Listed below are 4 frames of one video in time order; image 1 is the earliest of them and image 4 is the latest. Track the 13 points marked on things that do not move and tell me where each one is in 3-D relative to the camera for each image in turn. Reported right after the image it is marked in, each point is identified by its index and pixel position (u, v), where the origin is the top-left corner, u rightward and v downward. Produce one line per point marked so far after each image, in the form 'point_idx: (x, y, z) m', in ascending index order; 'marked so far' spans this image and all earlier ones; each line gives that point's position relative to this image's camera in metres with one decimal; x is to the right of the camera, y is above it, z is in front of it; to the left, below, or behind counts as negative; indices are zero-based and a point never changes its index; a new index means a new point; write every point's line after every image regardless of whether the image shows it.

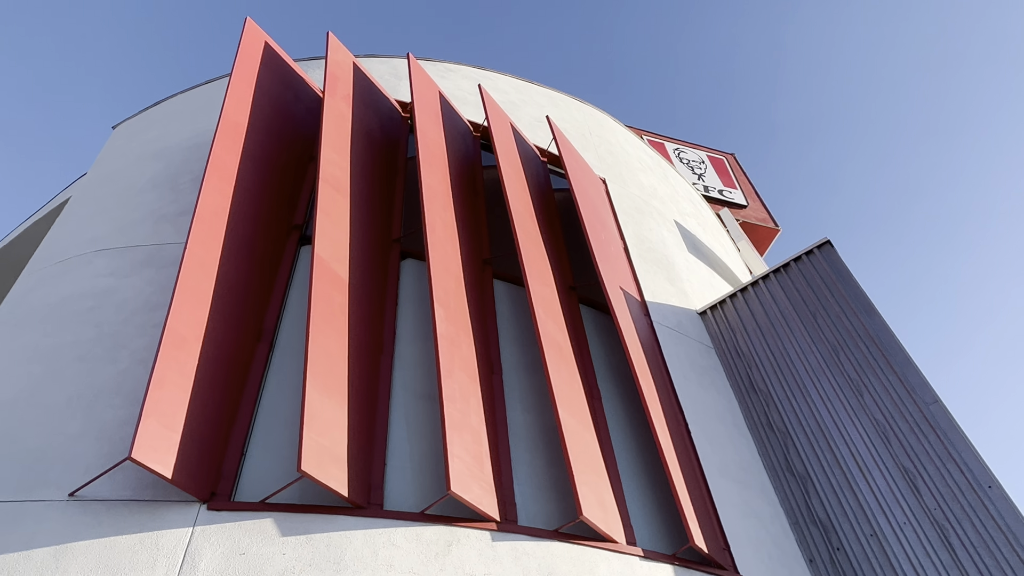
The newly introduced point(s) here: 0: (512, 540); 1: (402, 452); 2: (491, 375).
0: (0.0, -1.7, +4.6) m
1: (-0.8, -1.2, +5.0) m
2: (-0.2, -0.7, +5.6) m
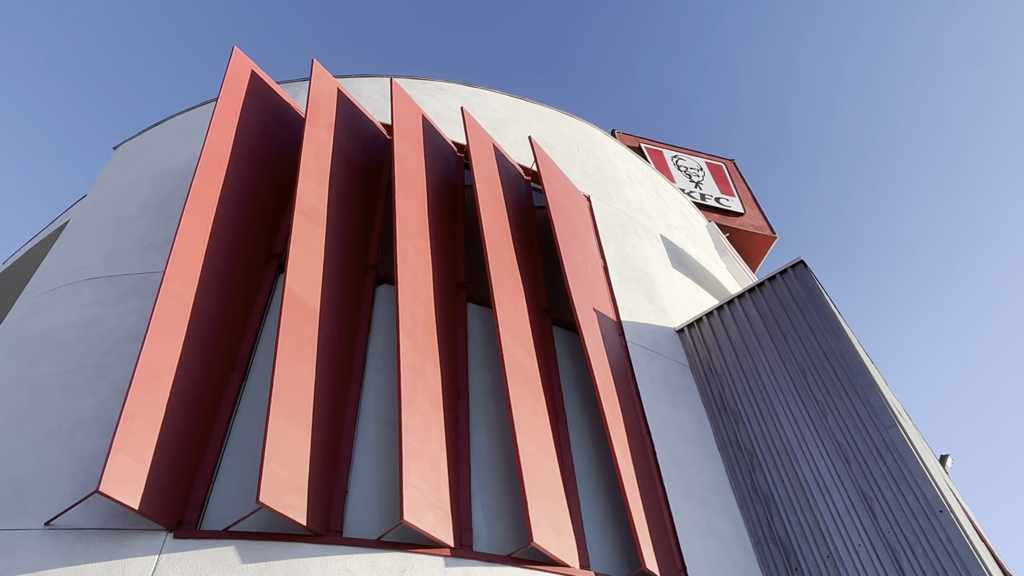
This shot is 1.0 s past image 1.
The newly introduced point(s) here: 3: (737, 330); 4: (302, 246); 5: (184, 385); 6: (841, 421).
0: (-0.3, -2.0, +4.8) m
1: (-1.1, -1.5, +5.2) m
2: (-0.5, -1.0, +5.8) m
3: (+2.5, -0.5, +7.7) m
4: (-1.8, +0.4, +6.0) m
5: (-2.5, -0.7, +5.1) m
6: (+3.1, -1.2, +6.3) m
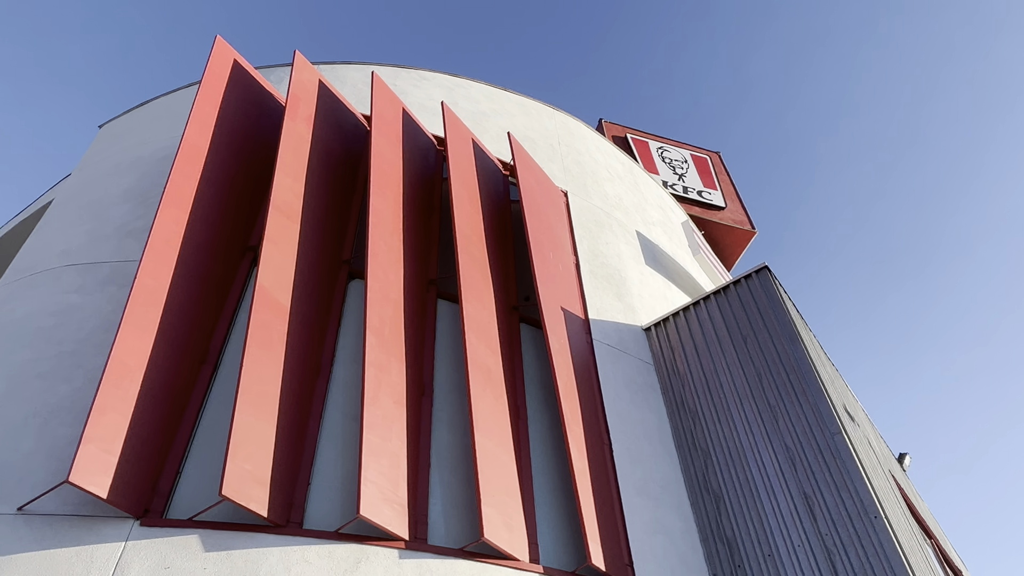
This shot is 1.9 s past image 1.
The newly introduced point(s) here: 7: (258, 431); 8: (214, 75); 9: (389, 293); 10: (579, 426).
0: (-0.7, -2.0, +5.0) m
1: (-1.5, -1.5, +5.5) m
2: (-0.8, -1.0, +6.1) m
3: (+2.2, -0.5, +7.9) m
4: (-2.1, +0.4, +6.1) m
5: (-2.8, -0.7, +5.3) m
6: (+2.7, -1.3, +6.6) m
7: (-1.9, -1.1, +5.0) m
8: (-3.2, +2.3, +7.4) m
9: (-1.1, 0.0, +6.3) m
10: (+0.6, -1.3, +6.3) m
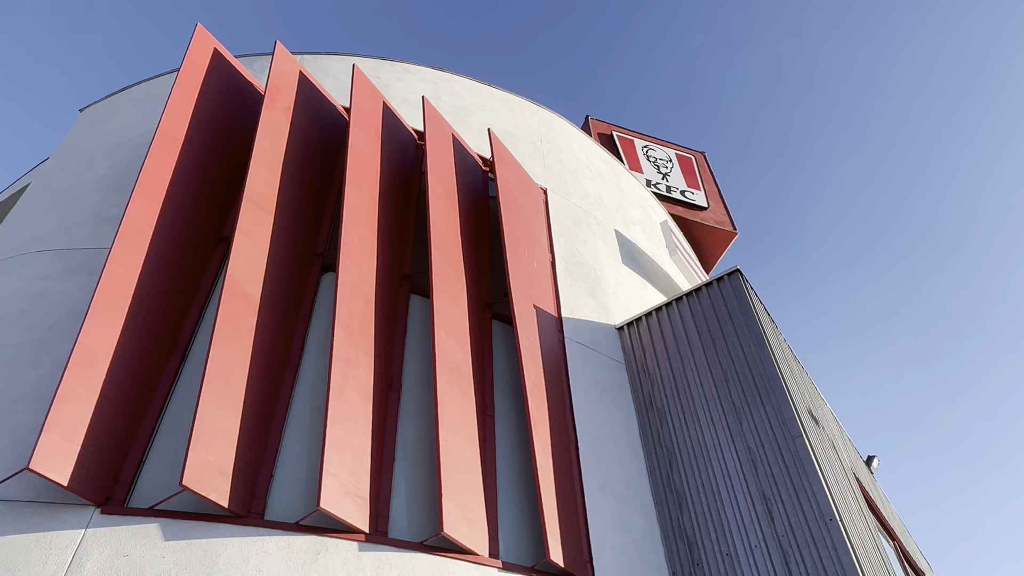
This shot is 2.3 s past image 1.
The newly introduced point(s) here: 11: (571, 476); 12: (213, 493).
0: (-1.0, -2.0, +5.1) m
1: (-1.8, -1.4, +5.5) m
2: (-1.1, -0.9, +6.1) m
3: (+1.9, -0.5, +8.0) m
4: (-2.4, +0.5, +6.2) m
5: (-3.1, -0.6, +5.3) m
6: (+2.4, -1.4, +6.7) m
7: (-2.2, -1.0, +5.0) m
8: (-3.5, +2.4, +7.3) m
9: (-1.4, 0.0, +6.3) m
10: (+0.3, -1.3, +6.4) m
11: (+0.6, -1.8, +6.4) m
12: (-2.1, -1.4, +4.7) m
